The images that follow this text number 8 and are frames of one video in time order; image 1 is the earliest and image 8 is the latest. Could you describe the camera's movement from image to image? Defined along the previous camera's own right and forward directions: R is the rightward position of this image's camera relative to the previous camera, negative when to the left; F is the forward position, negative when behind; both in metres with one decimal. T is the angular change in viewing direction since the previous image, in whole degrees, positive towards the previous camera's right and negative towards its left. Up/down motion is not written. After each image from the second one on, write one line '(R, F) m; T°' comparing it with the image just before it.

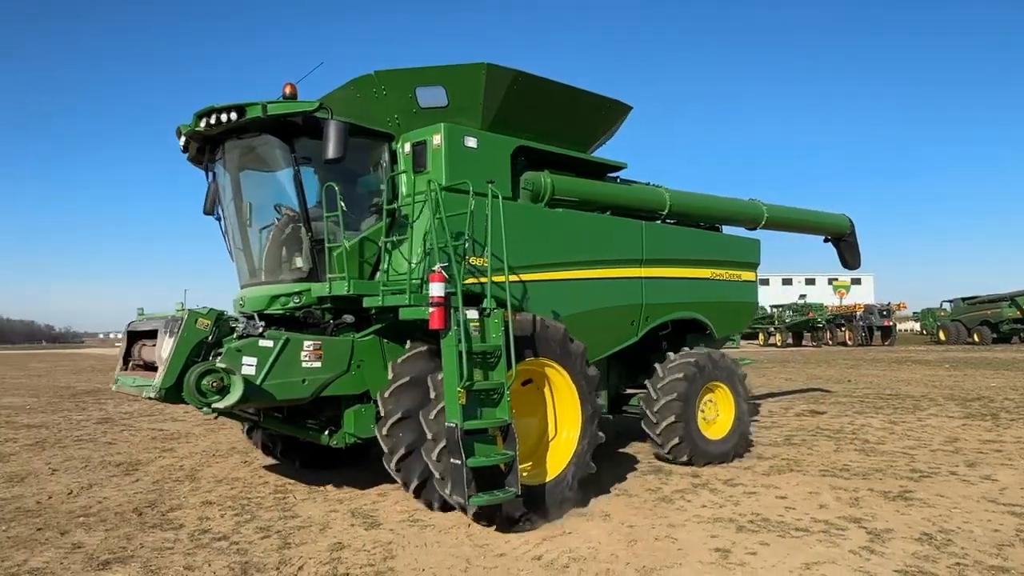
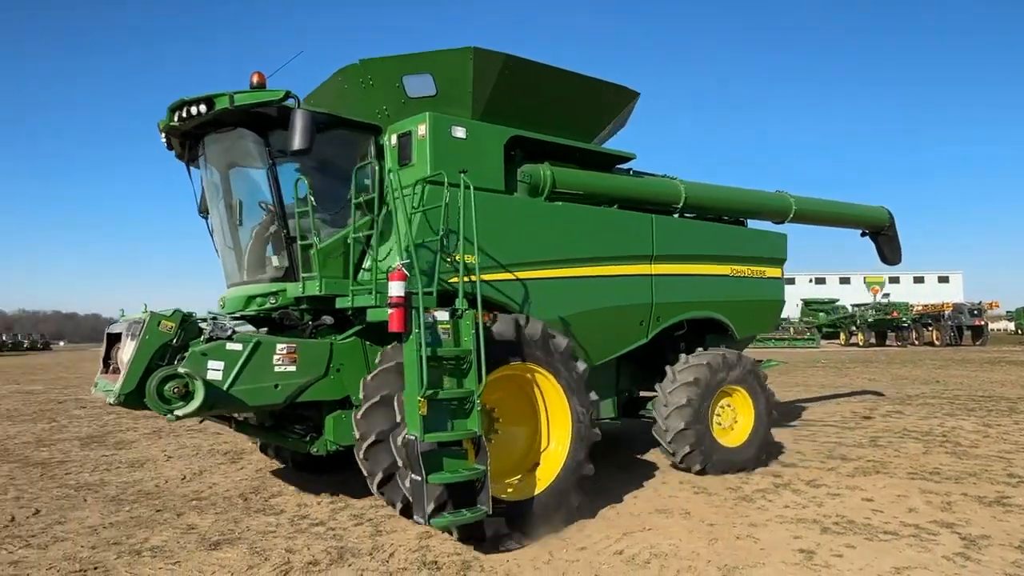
(+0.4, +0.4) m; -4°
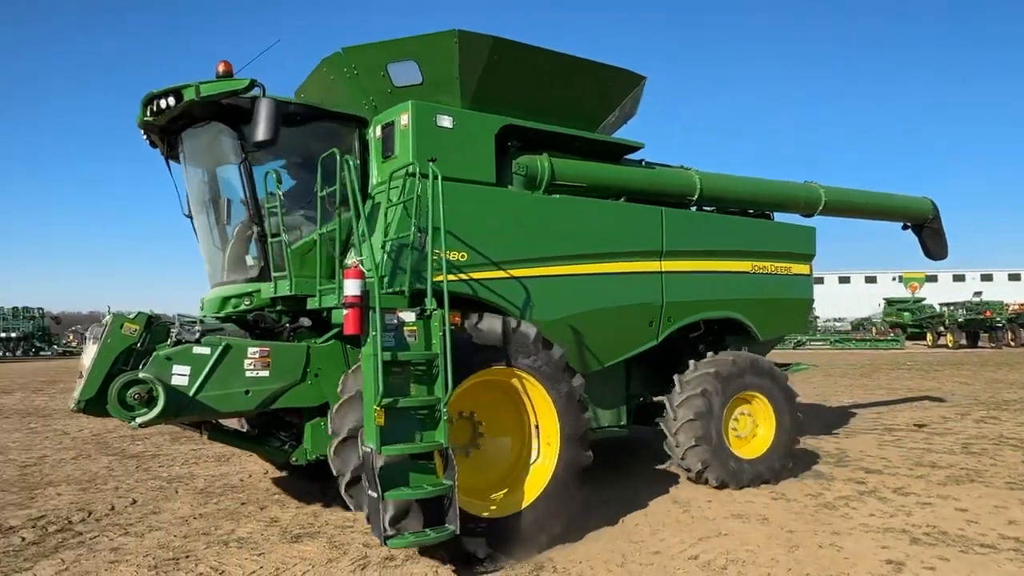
(+0.4, +0.3) m; -4°
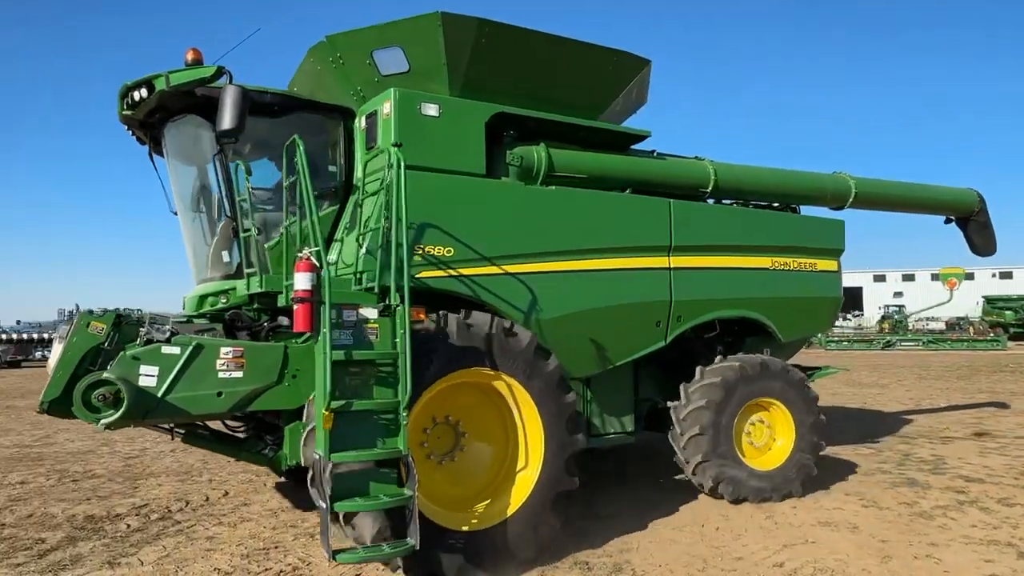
(+0.4, +0.3) m; -4°
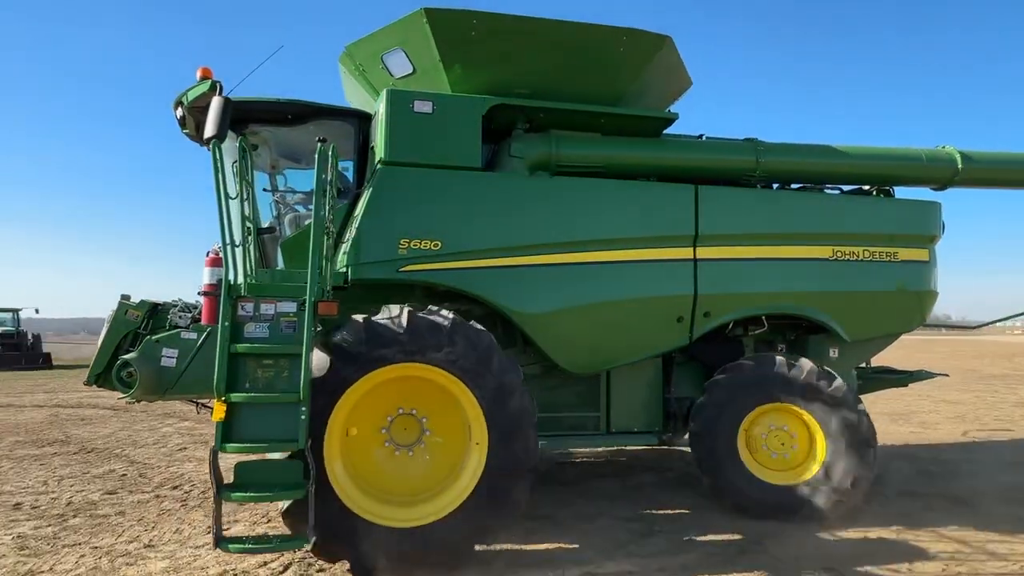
(+1.3, +0.2) m; -16°
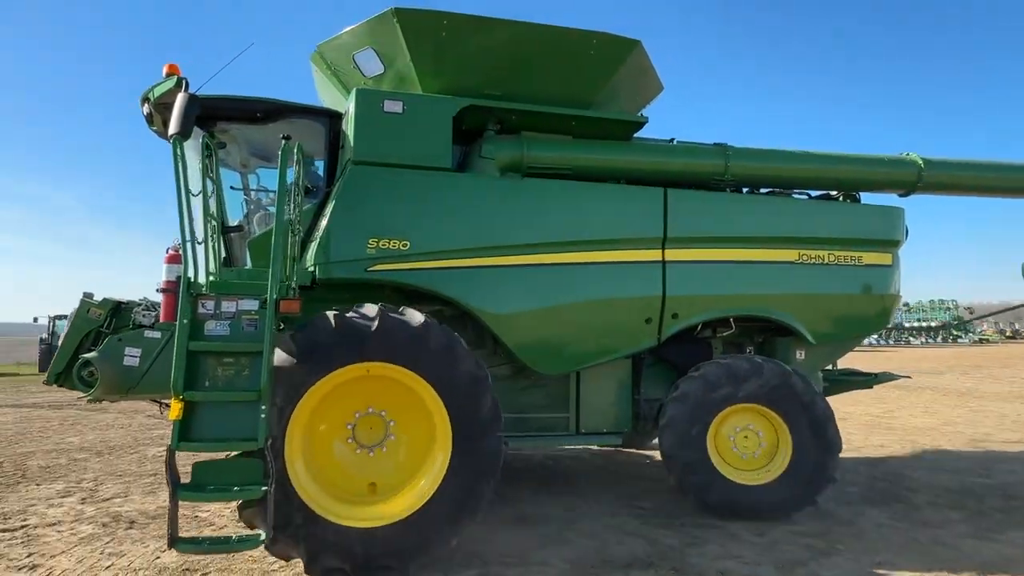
(+0.1, 0.0) m; +2°
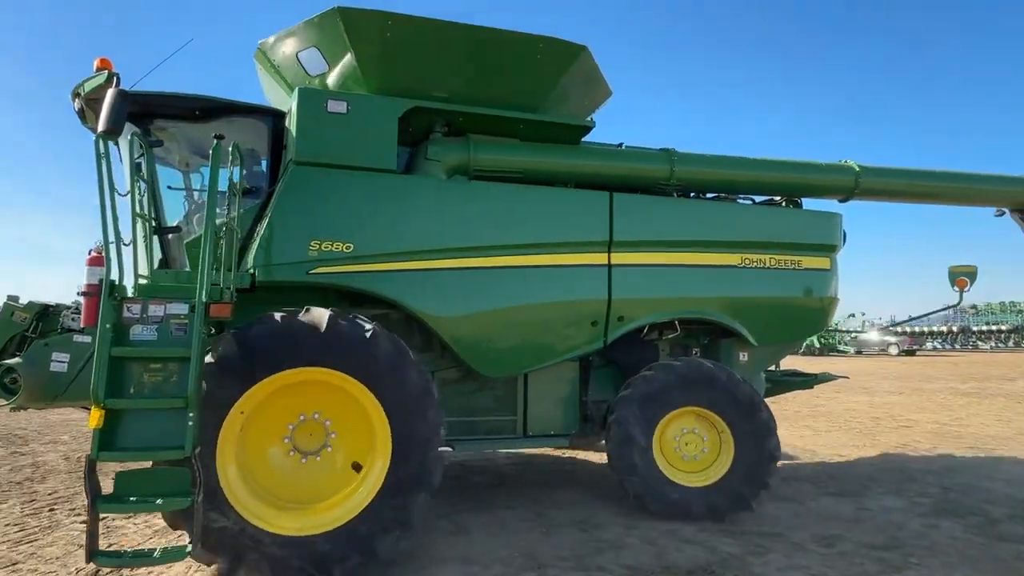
(+0.1, 0.0) m; +3°
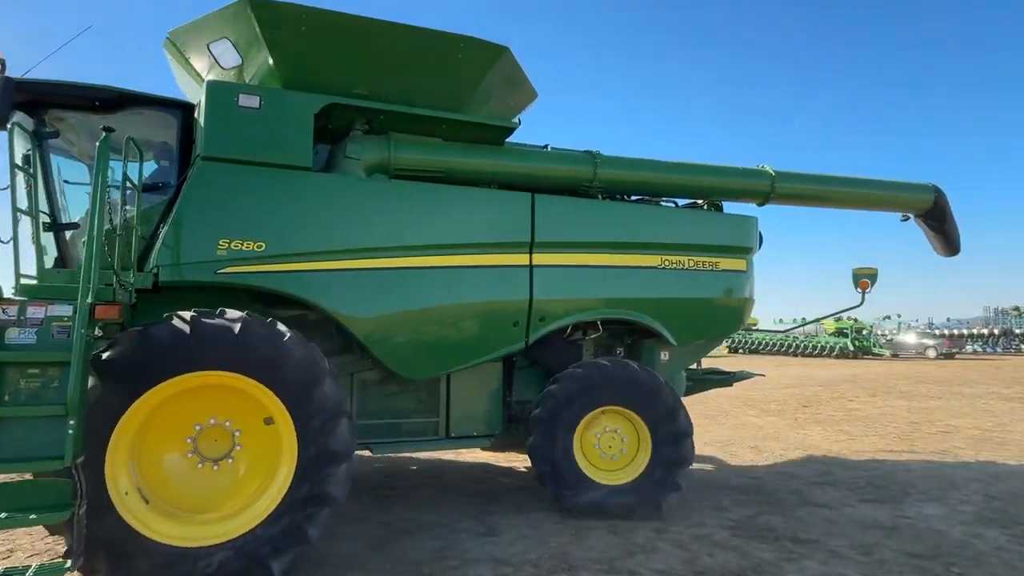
(+0.2, 0.0) m; +5°
